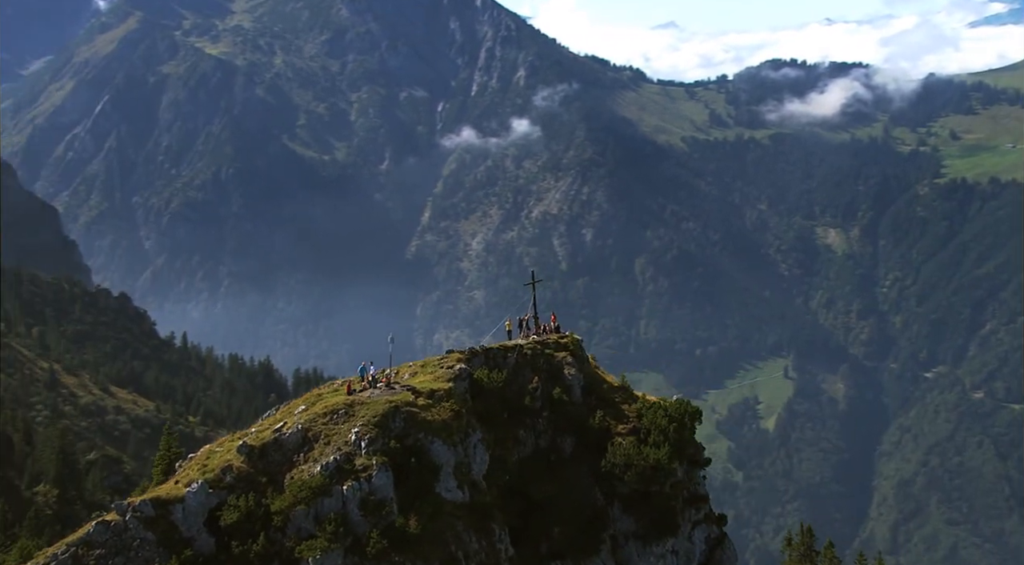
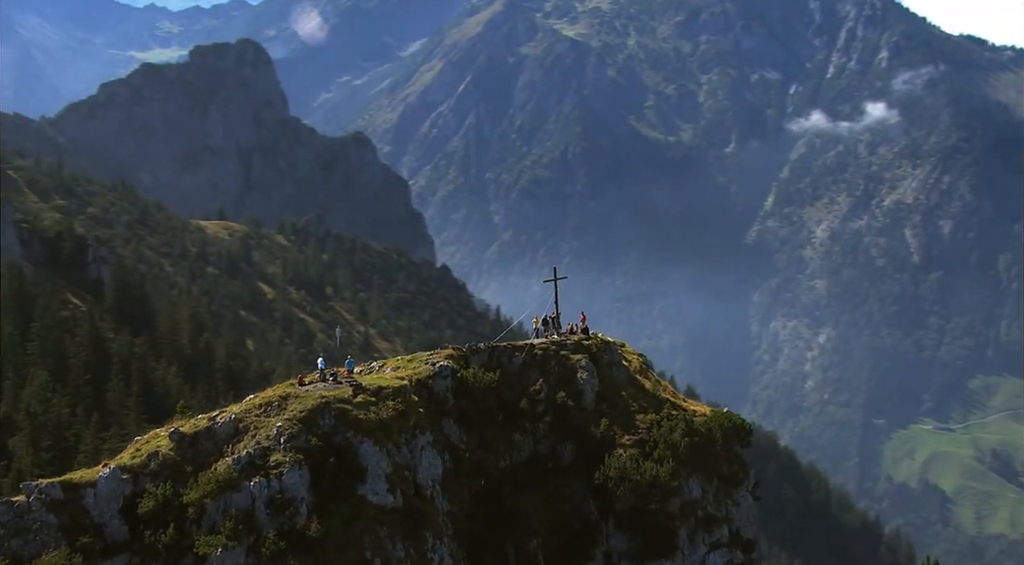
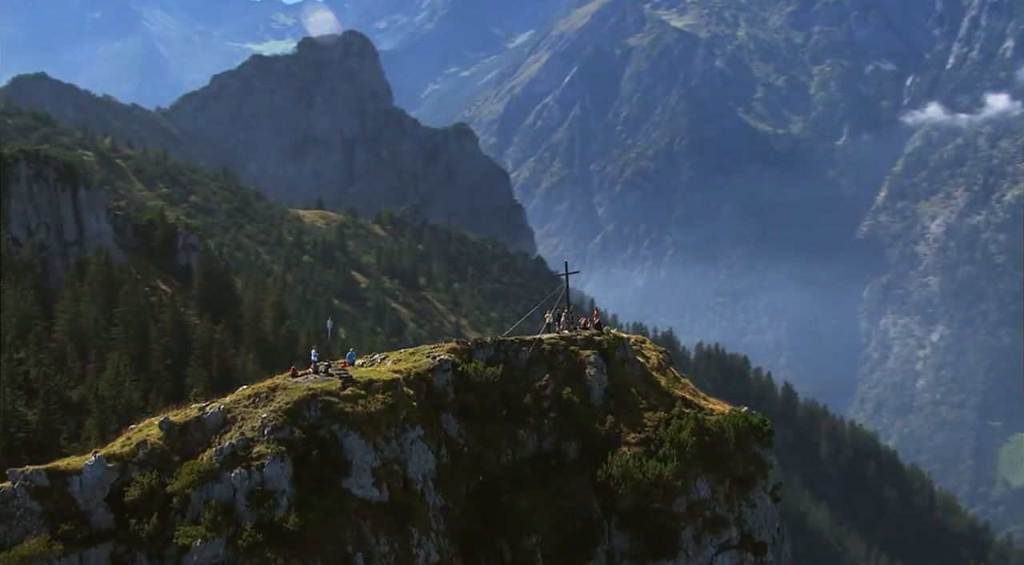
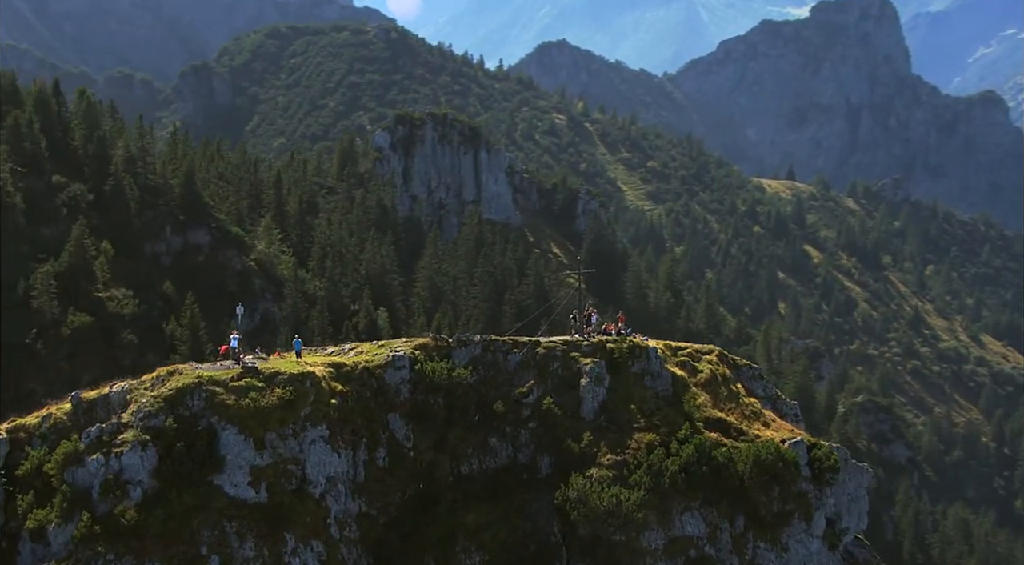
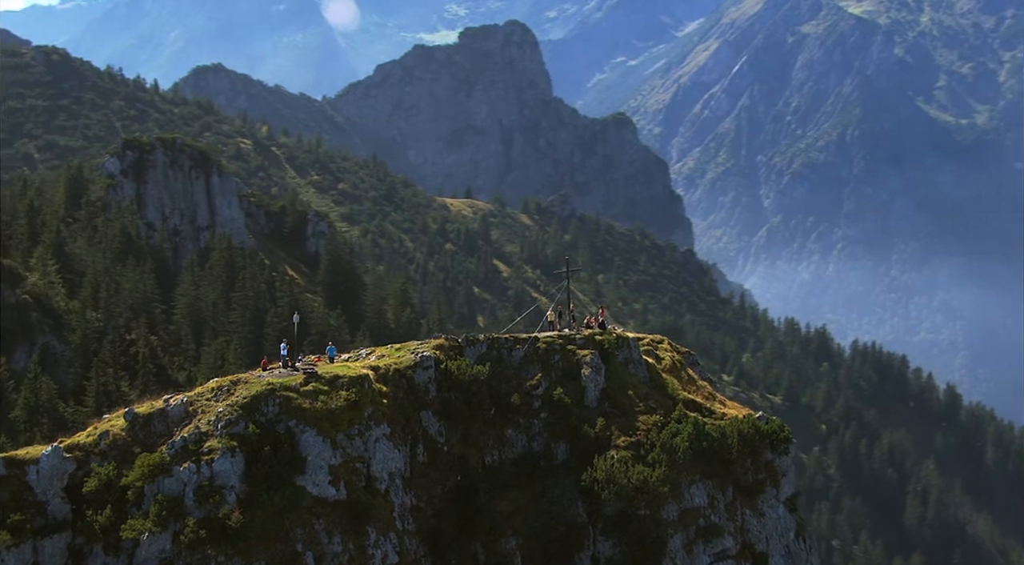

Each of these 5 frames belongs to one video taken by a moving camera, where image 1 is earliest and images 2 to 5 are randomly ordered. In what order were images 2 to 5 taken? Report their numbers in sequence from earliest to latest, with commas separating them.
2, 3, 5, 4
